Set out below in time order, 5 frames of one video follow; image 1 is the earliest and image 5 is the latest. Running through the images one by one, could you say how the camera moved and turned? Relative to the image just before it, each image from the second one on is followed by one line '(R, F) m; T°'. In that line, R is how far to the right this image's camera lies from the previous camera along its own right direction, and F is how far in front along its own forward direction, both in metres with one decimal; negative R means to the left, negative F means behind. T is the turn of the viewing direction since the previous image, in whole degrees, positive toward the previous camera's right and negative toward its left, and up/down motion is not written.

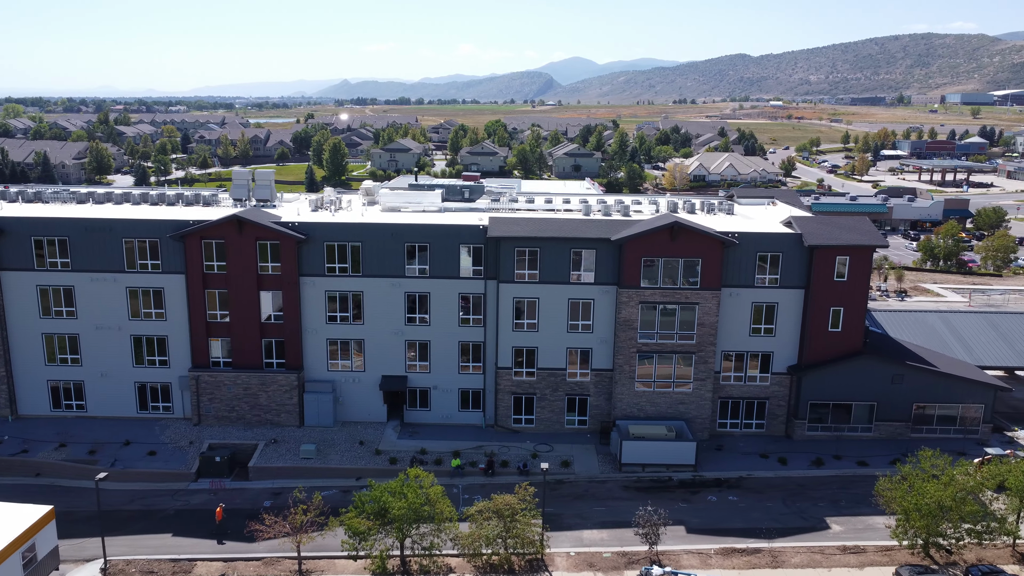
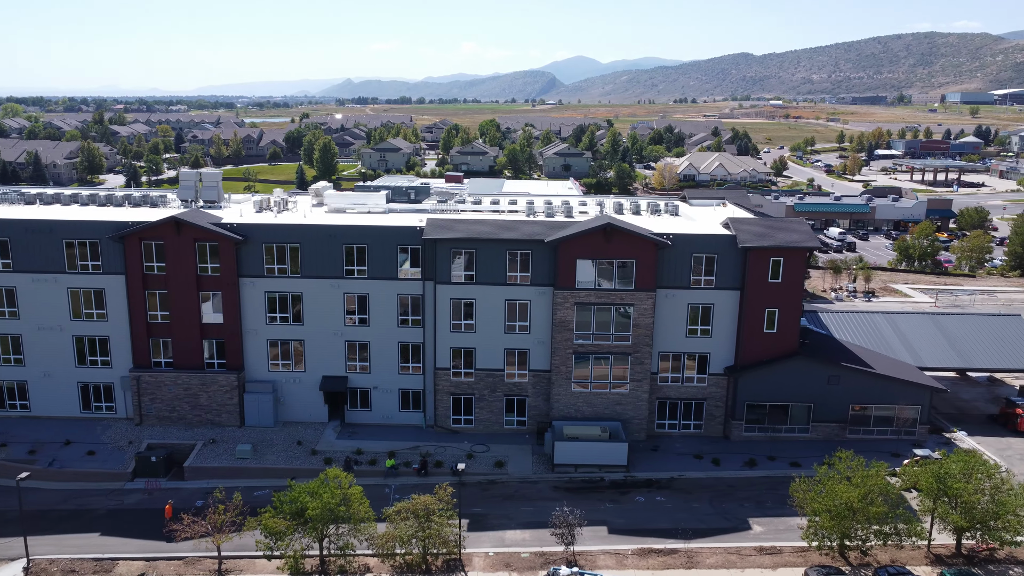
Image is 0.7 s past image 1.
(+3.2, -0.2) m; 0°
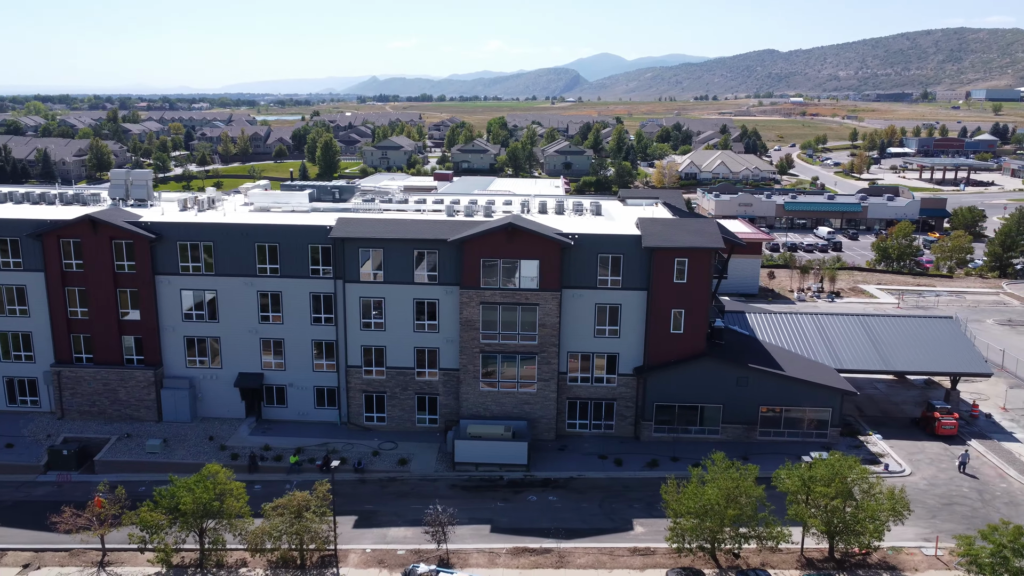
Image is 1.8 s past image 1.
(+5.6, -0.1) m; -2°
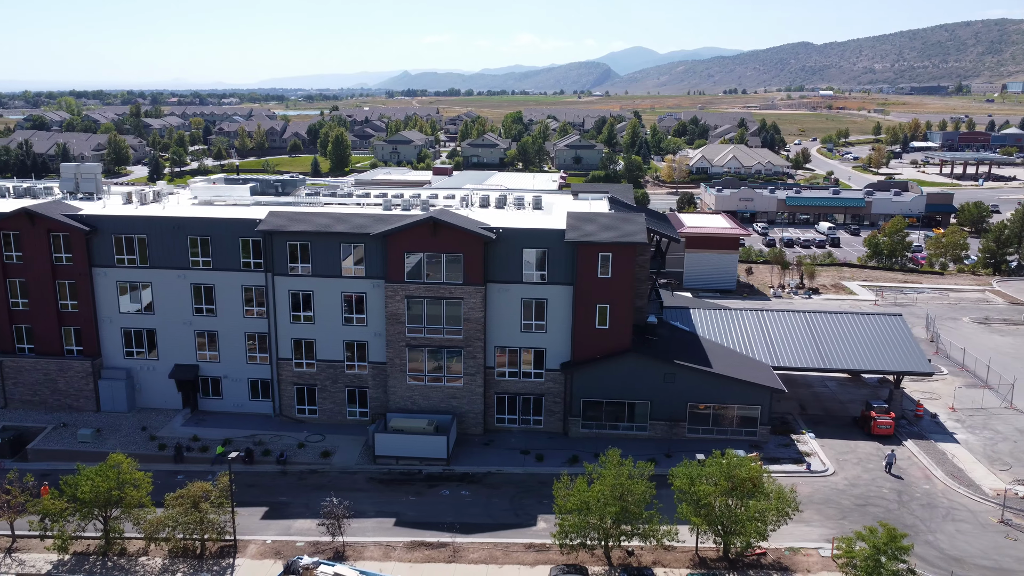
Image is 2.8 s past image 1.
(+5.0, +0.2) m; -2°
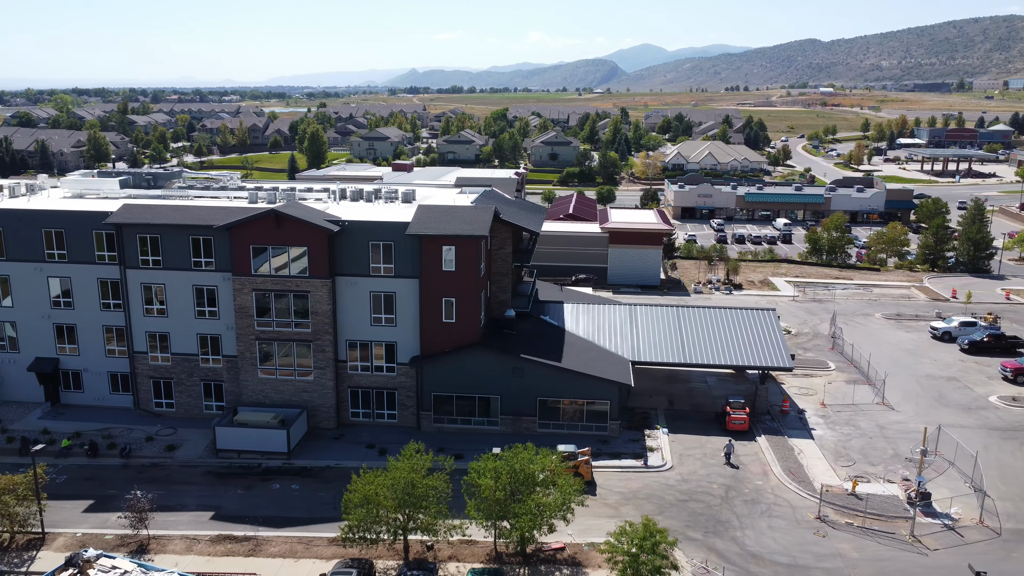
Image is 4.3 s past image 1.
(+7.6, +0.3) m; -1°
